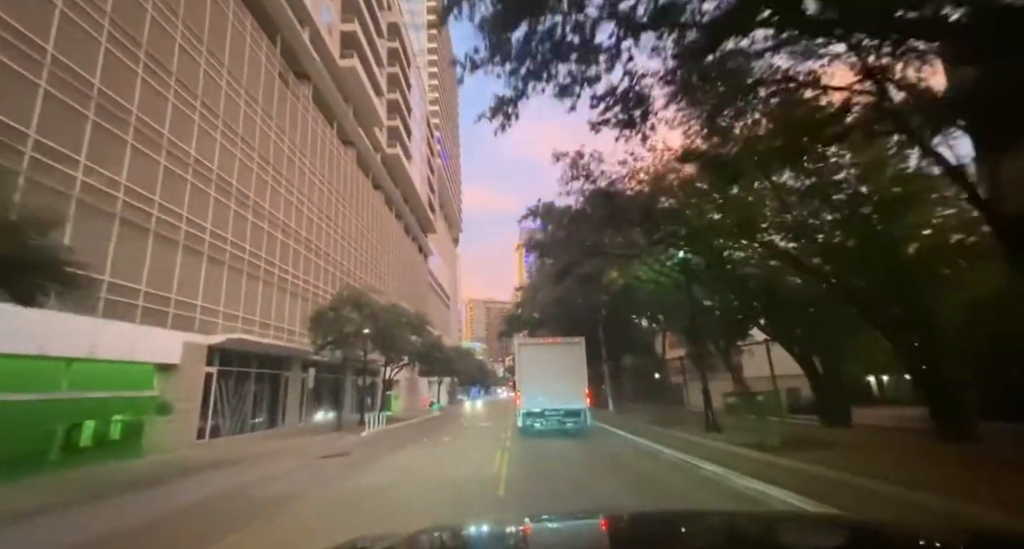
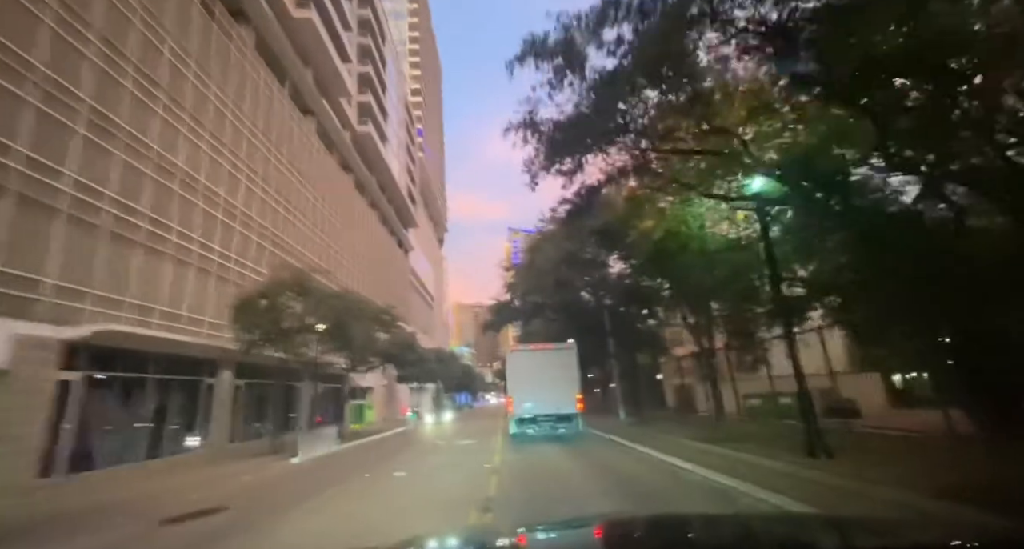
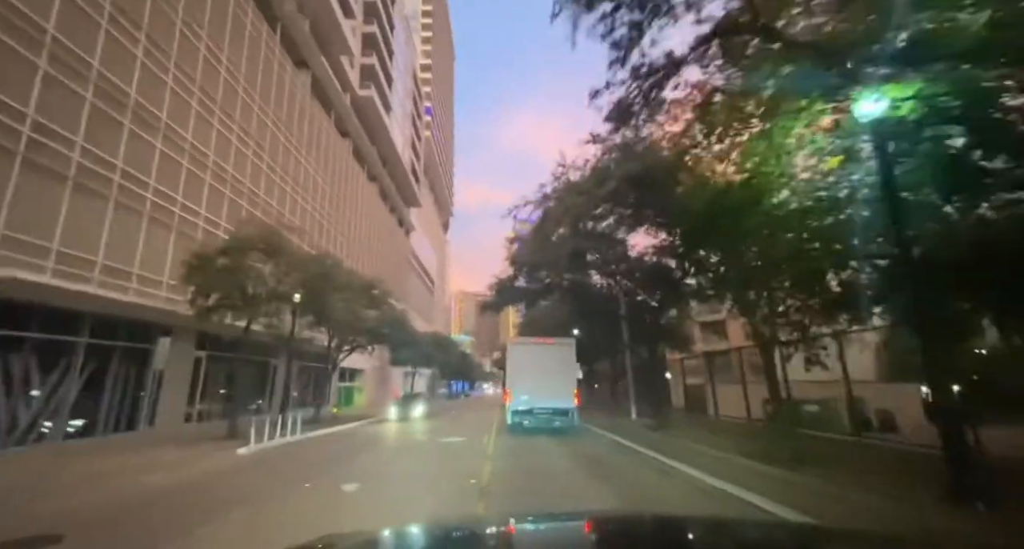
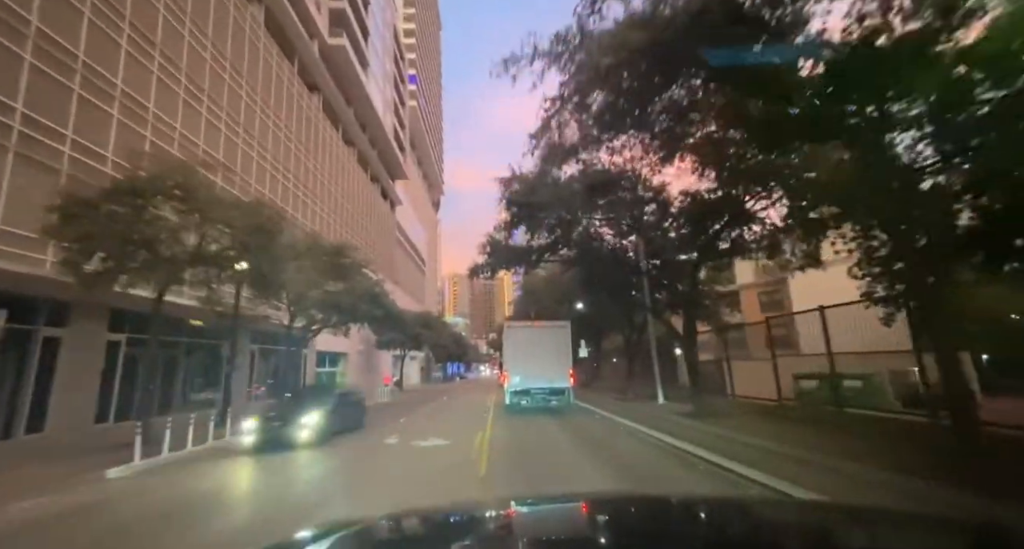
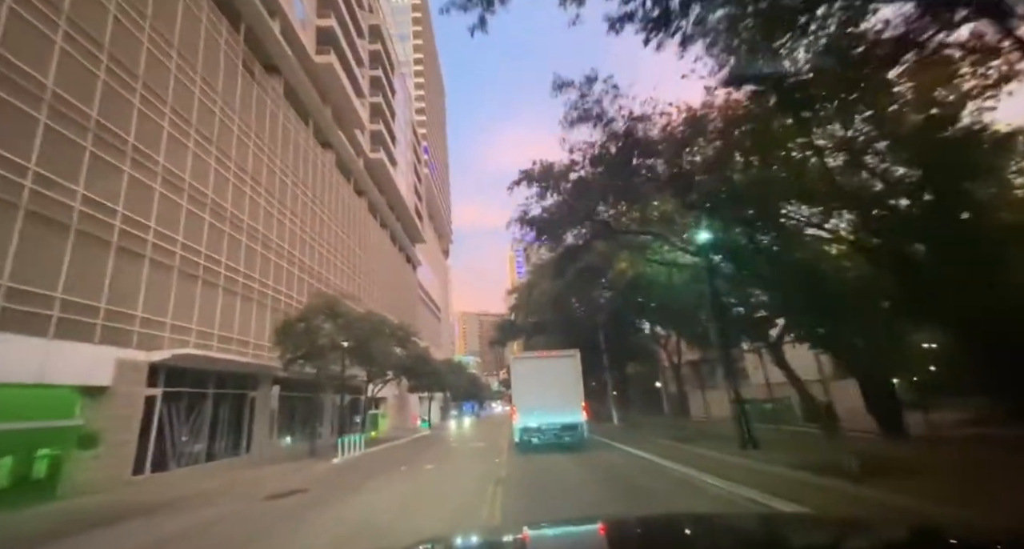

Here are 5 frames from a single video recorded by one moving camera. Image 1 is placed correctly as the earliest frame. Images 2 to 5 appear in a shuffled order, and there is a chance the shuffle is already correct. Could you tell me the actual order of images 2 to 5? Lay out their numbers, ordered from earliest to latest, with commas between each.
5, 2, 3, 4
